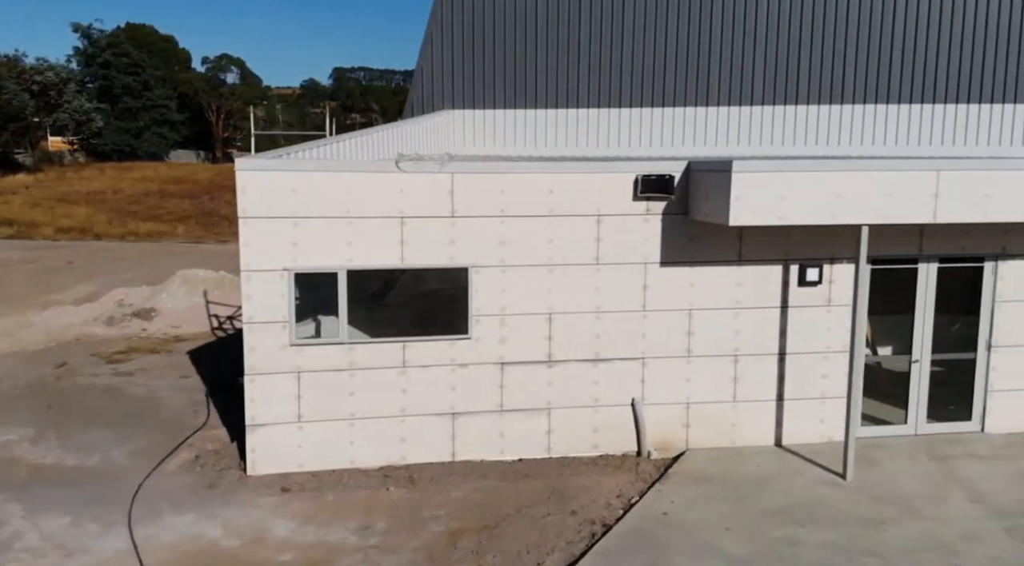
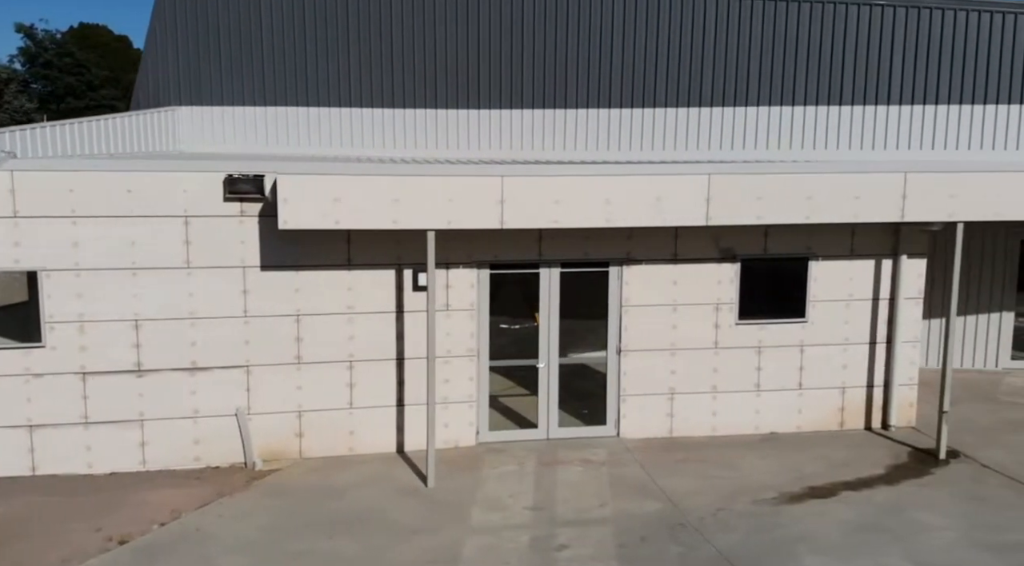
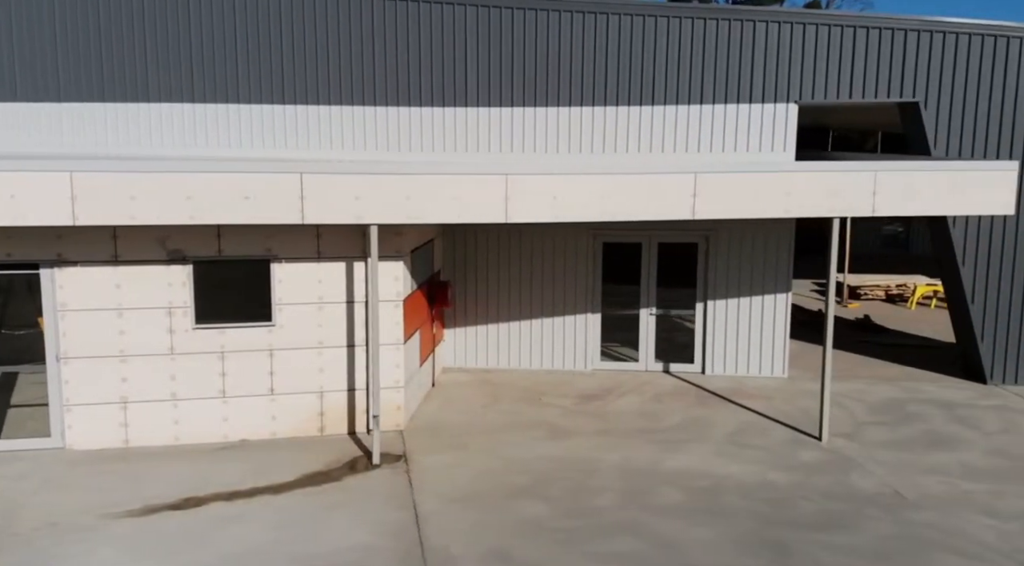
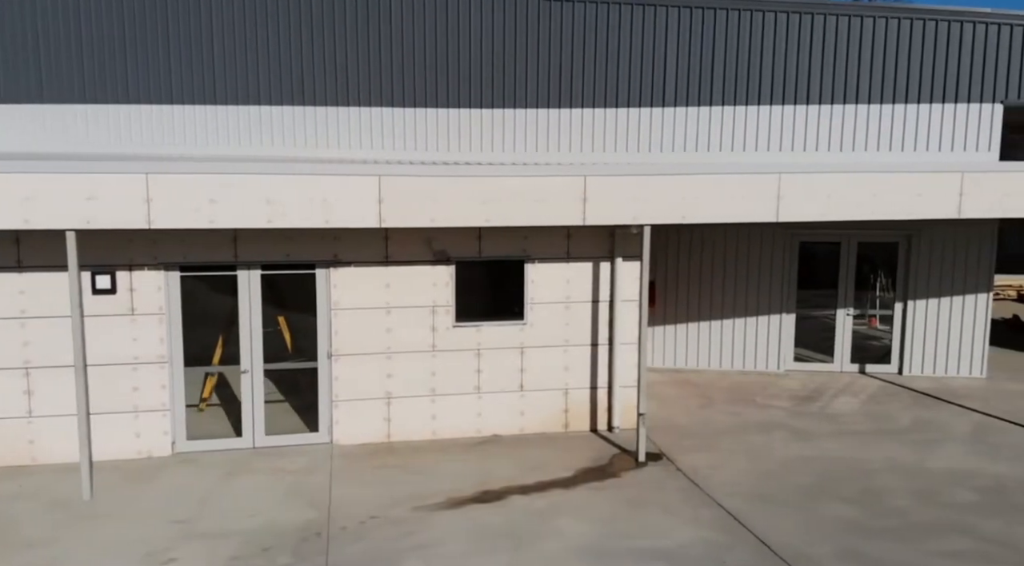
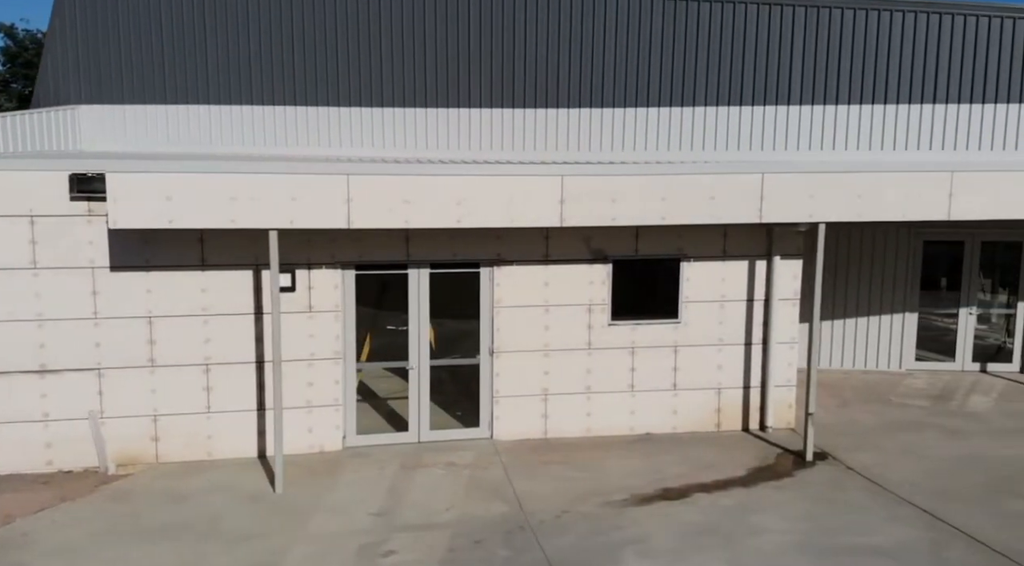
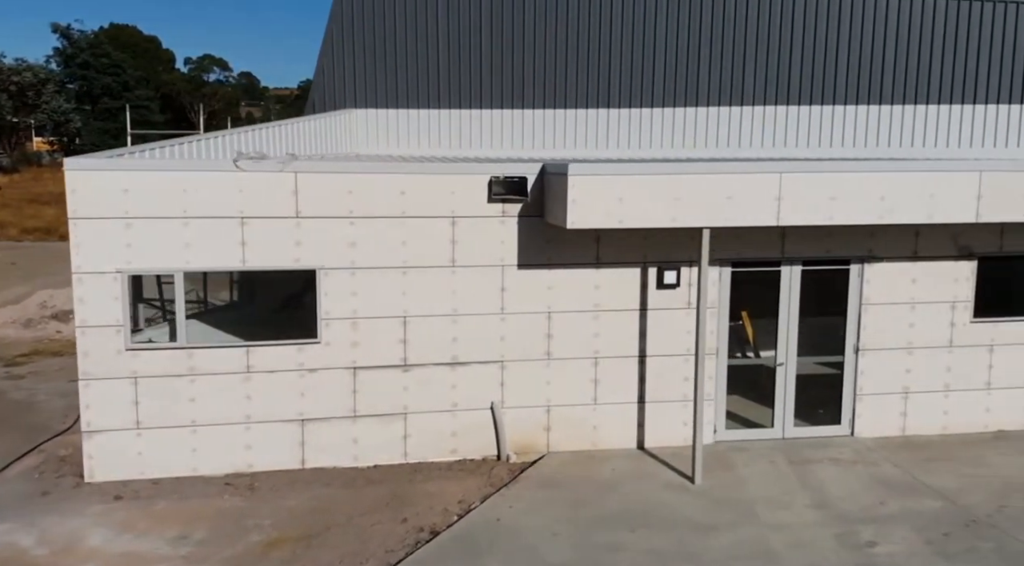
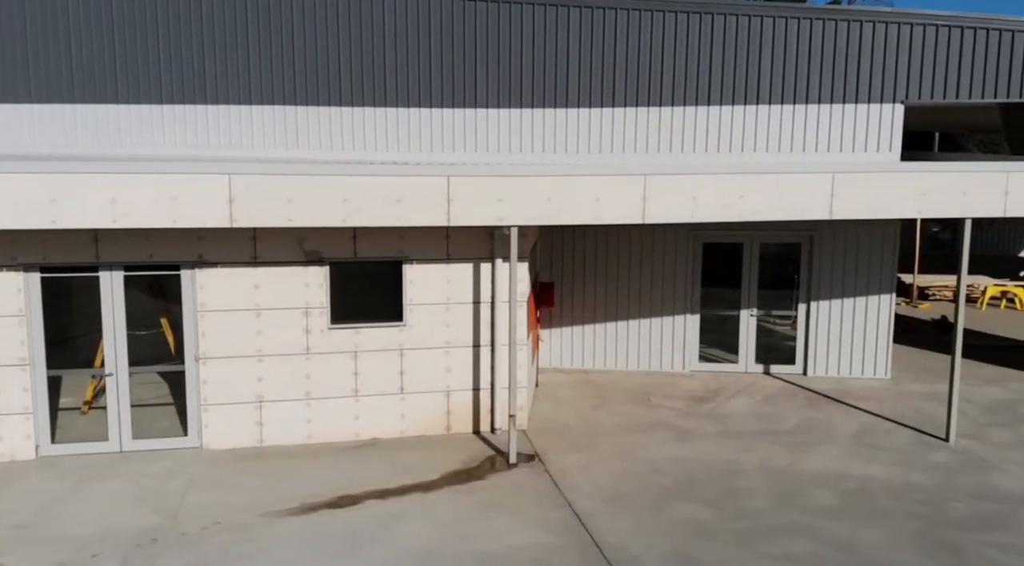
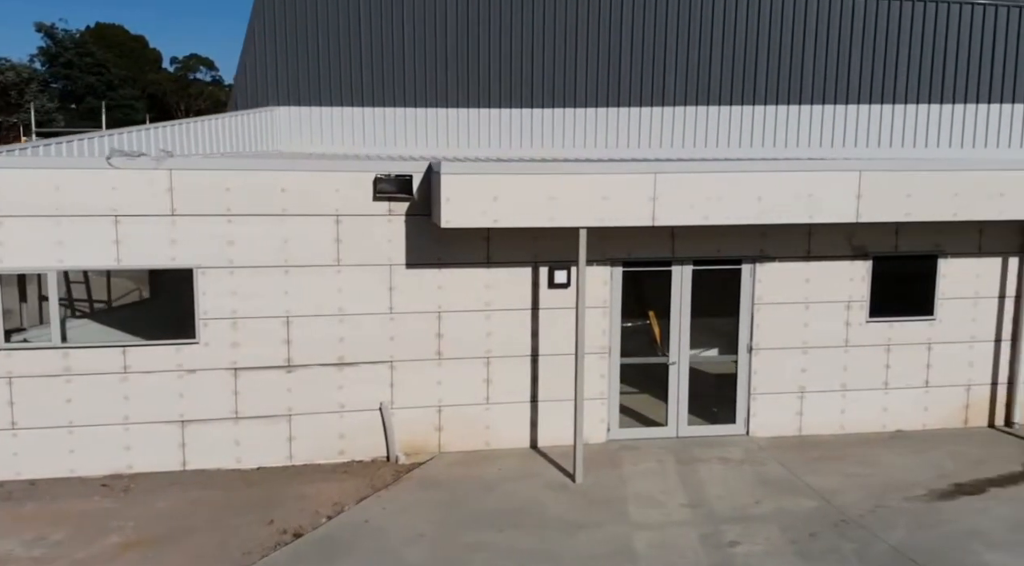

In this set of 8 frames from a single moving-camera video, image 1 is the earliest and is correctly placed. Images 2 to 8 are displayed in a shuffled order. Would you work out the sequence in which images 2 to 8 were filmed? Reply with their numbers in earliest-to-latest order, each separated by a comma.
6, 8, 2, 5, 4, 7, 3
